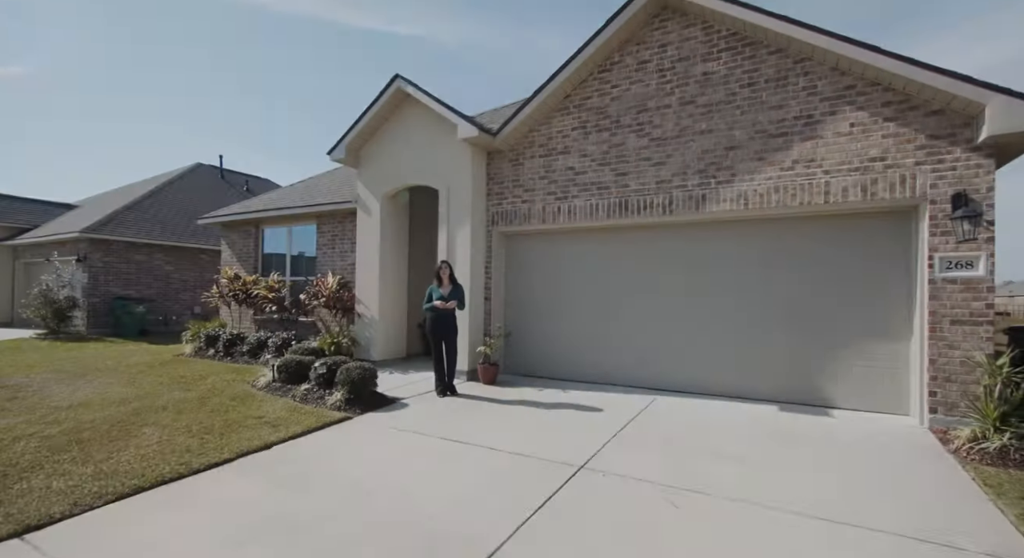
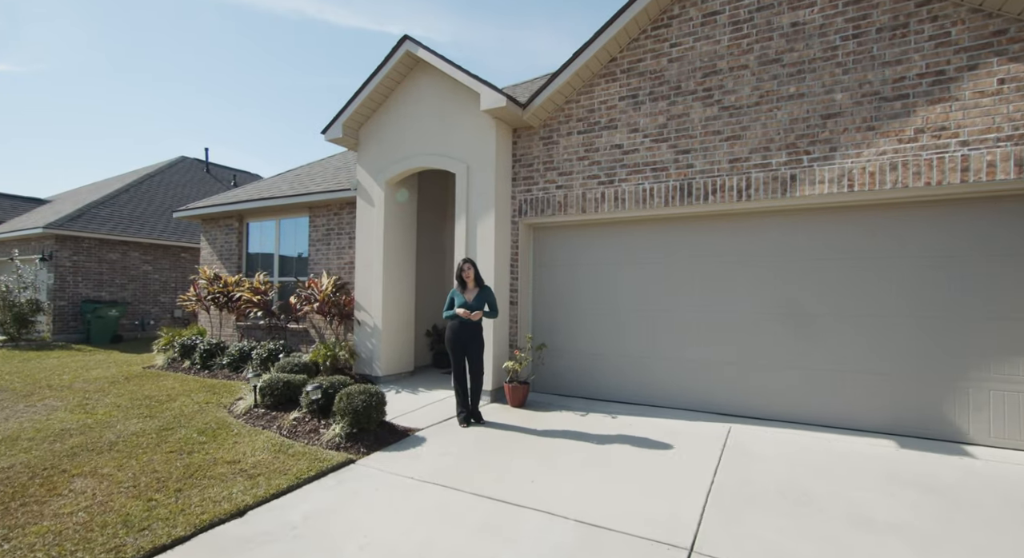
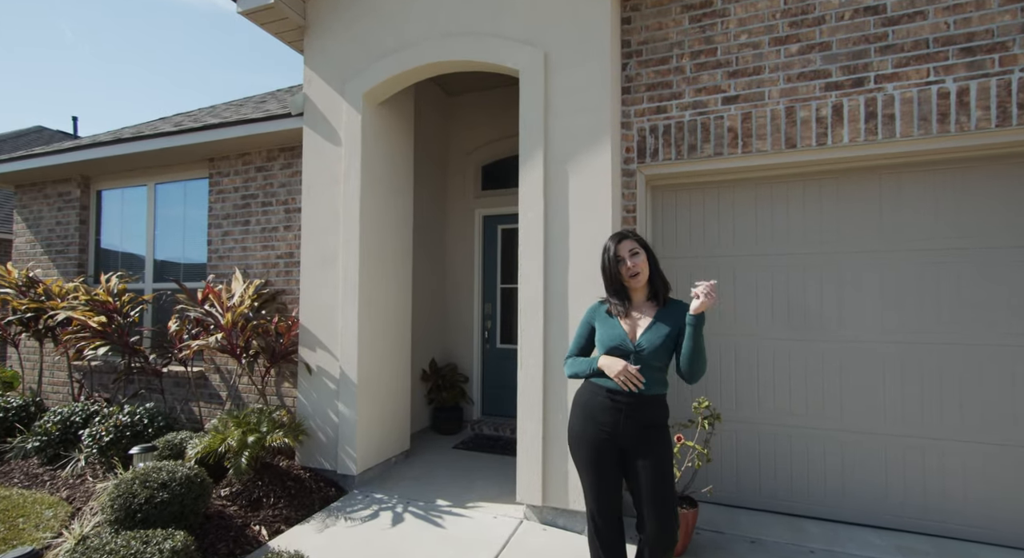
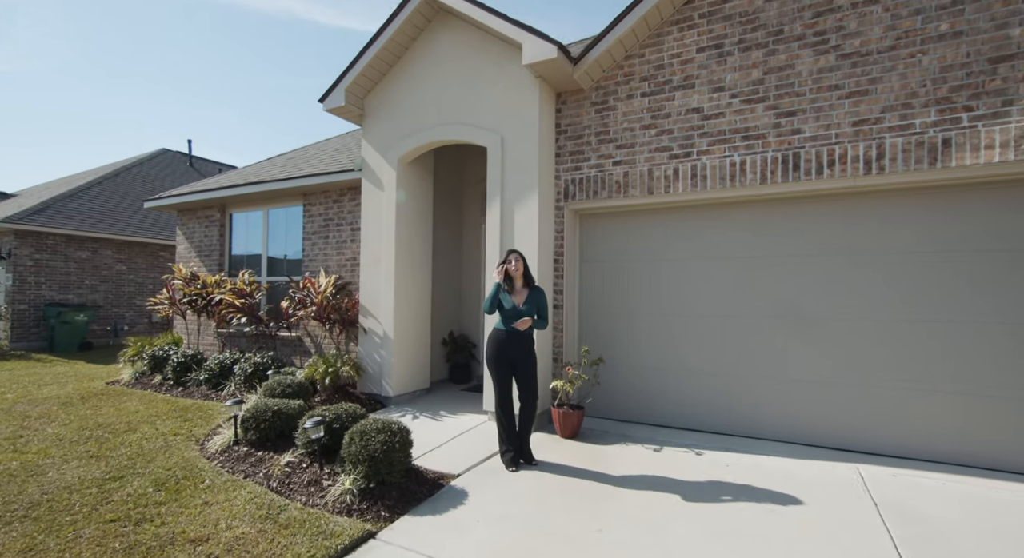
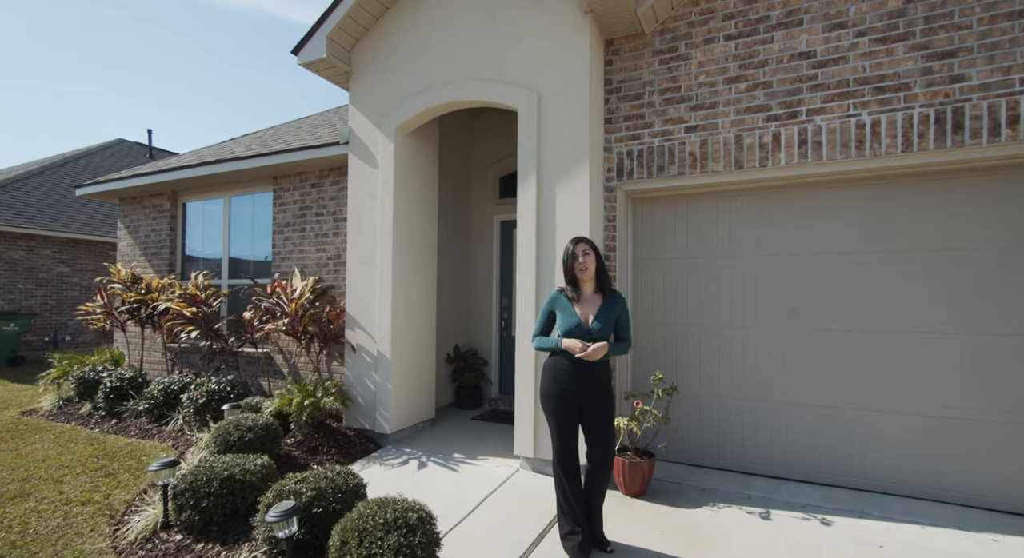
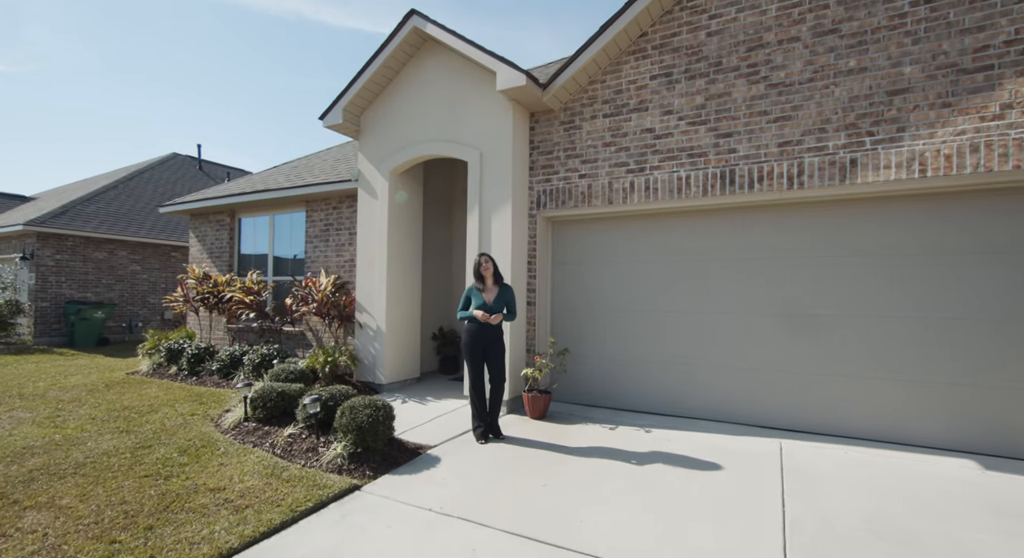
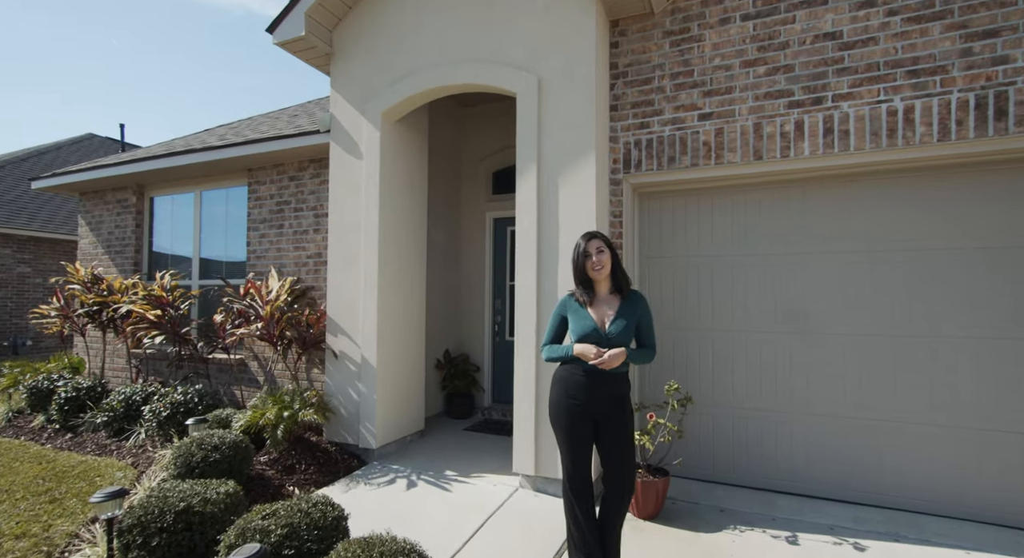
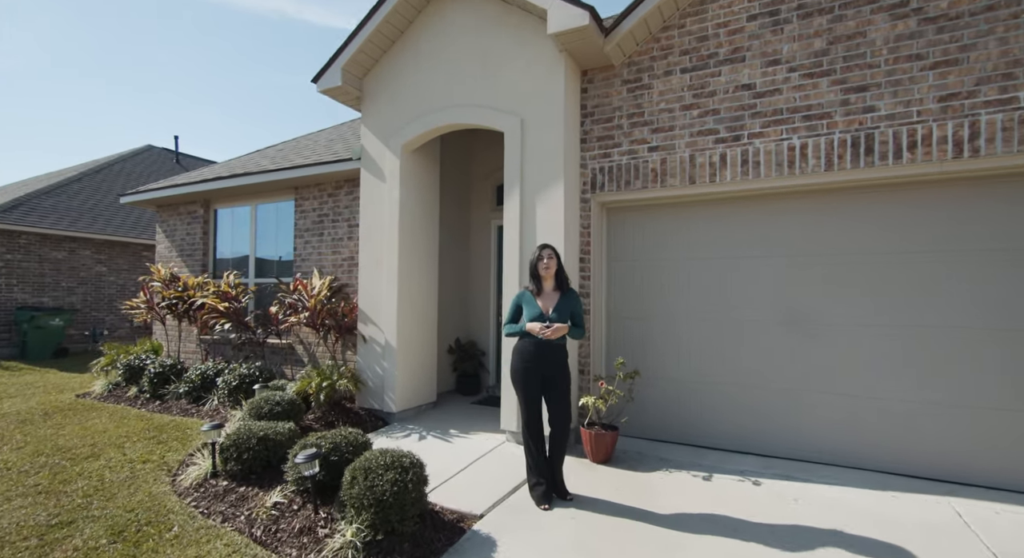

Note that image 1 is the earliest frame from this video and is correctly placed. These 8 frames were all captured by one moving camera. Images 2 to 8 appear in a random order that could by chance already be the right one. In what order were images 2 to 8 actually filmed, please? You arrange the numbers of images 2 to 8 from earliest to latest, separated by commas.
2, 6, 4, 8, 5, 7, 3
